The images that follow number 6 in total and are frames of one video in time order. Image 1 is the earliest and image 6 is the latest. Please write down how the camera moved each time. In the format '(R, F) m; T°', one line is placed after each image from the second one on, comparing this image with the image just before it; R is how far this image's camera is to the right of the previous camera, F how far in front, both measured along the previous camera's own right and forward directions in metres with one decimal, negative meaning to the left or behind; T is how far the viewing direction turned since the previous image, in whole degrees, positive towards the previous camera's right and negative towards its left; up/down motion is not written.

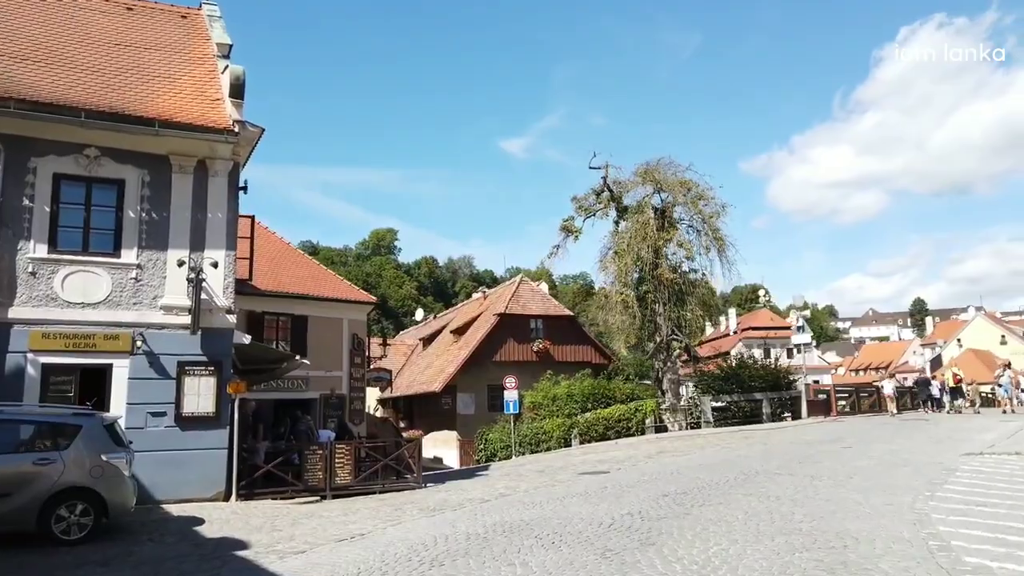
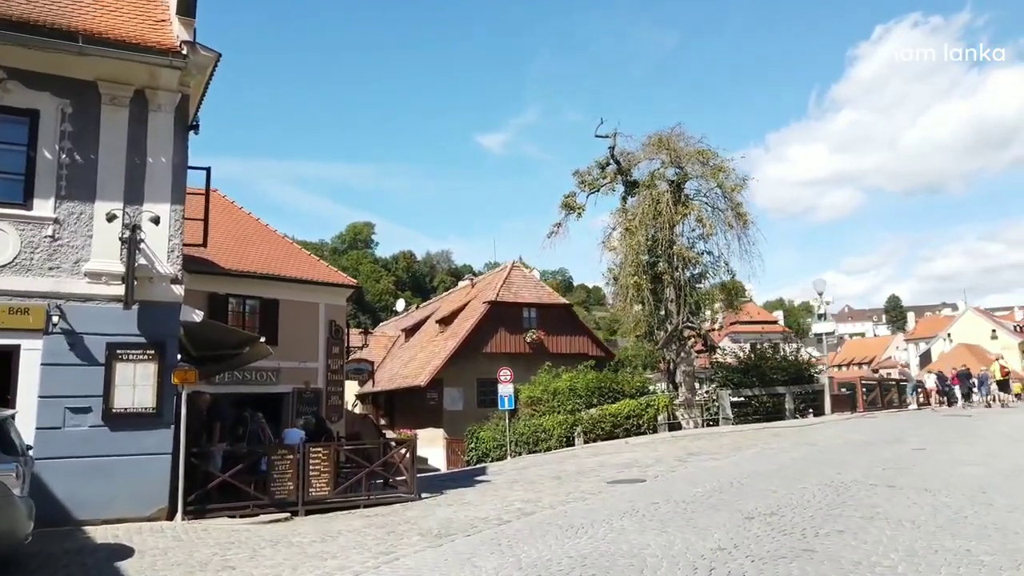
(-0.7, +2.9) m; +2°
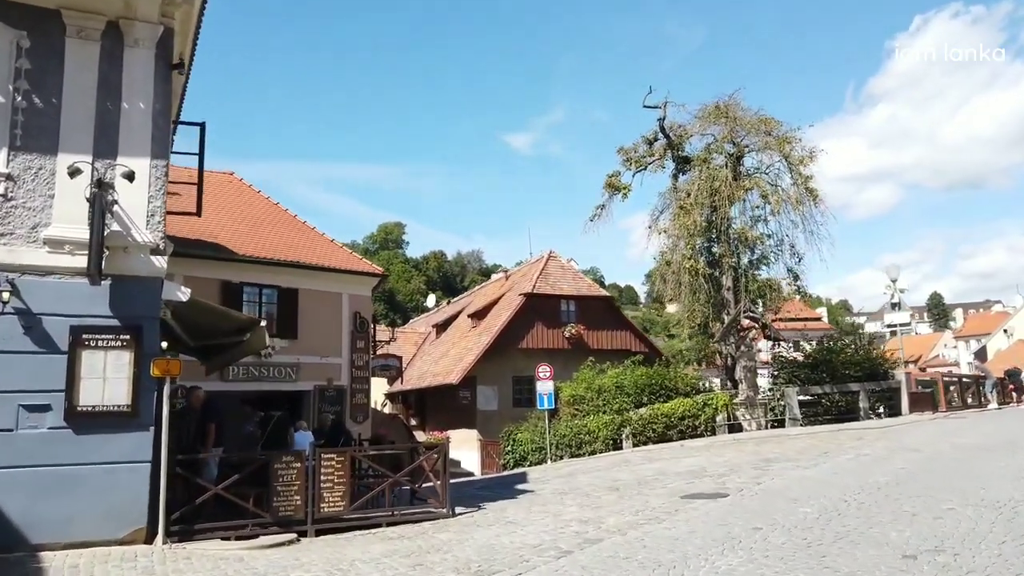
(-0.3, +2.3) m; -2°
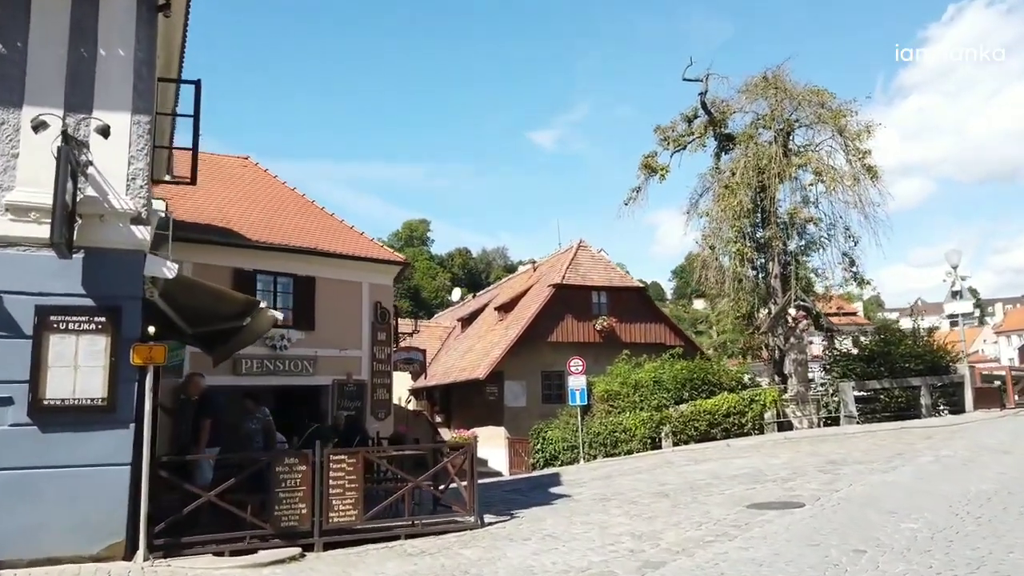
(-0.2, +1.5) m; -2°
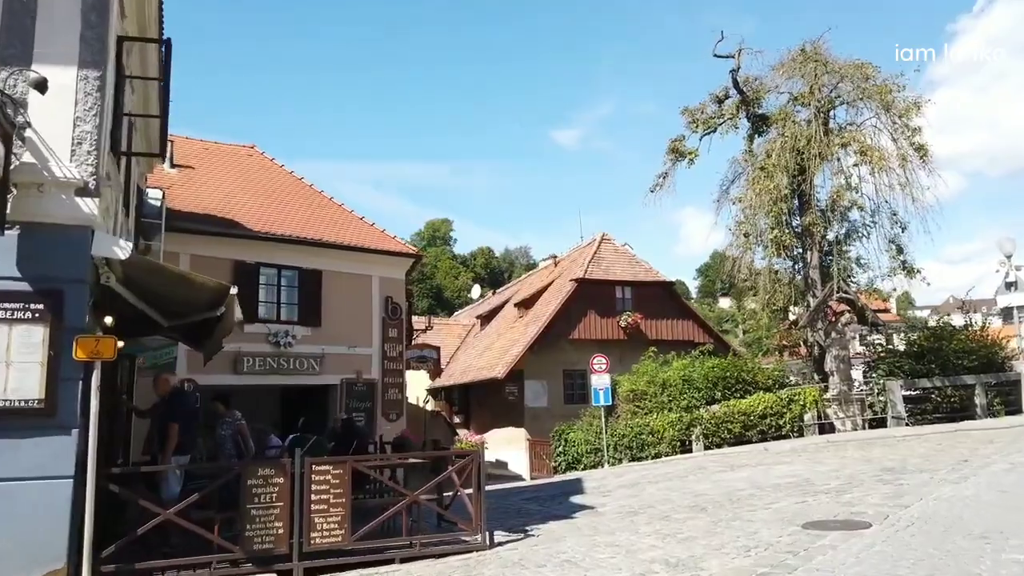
(+0.1, +1.3) m; -2°
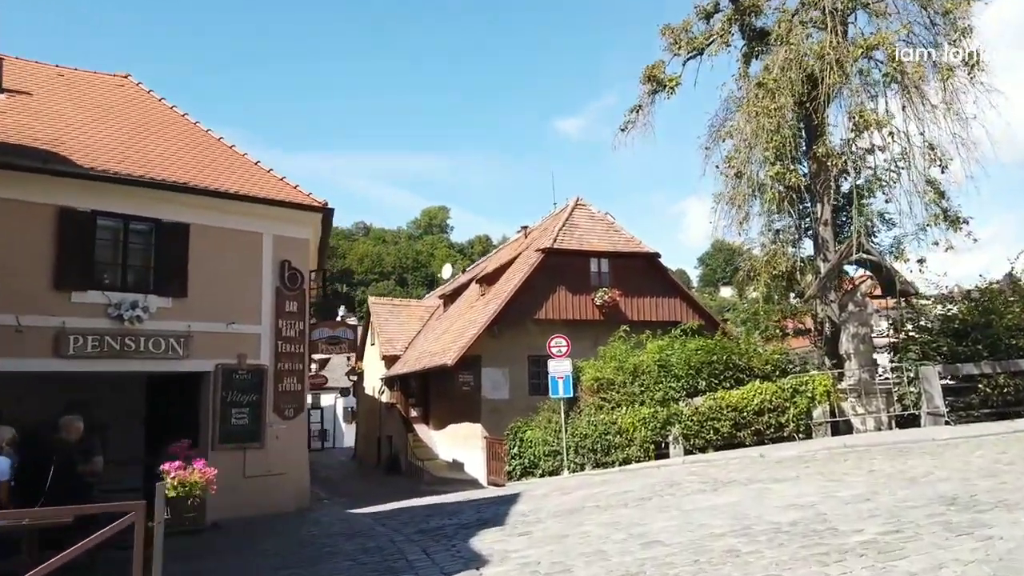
(+1.6, +4.4) m; 0°
